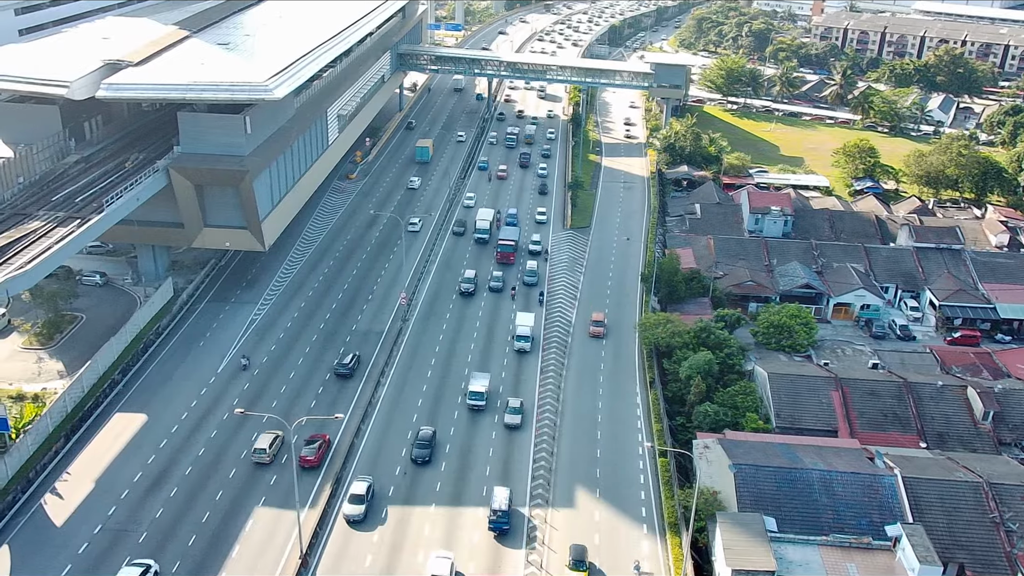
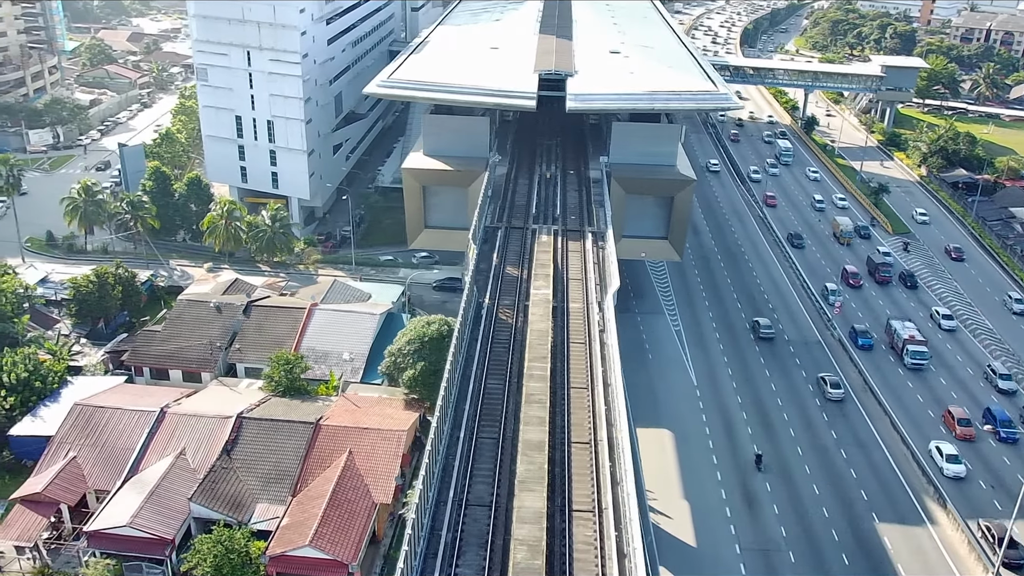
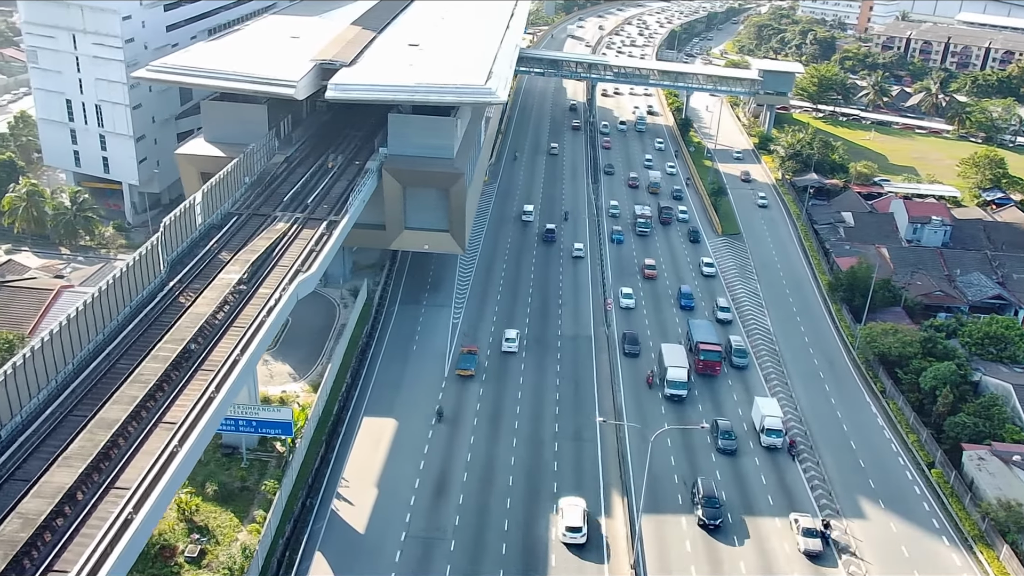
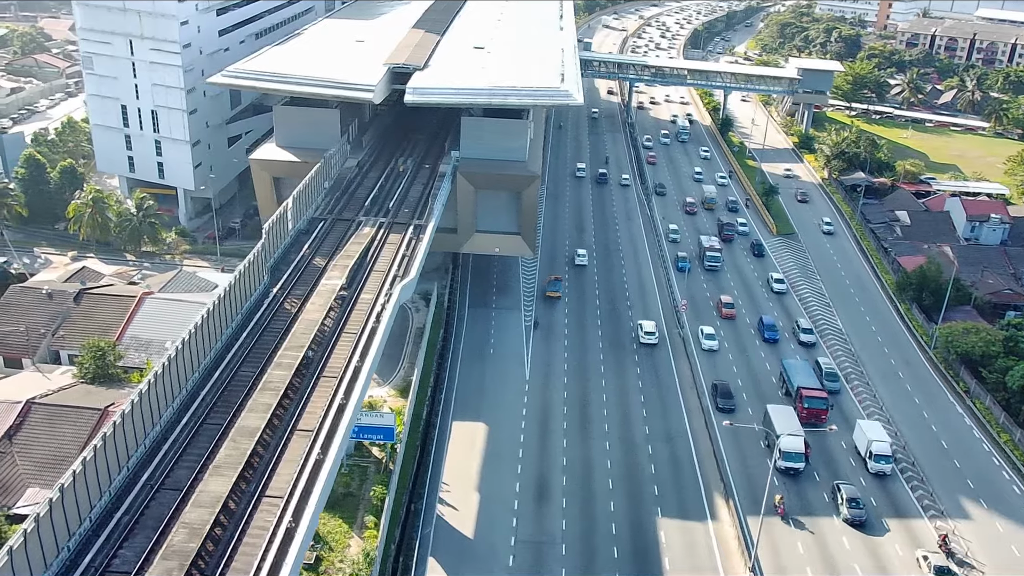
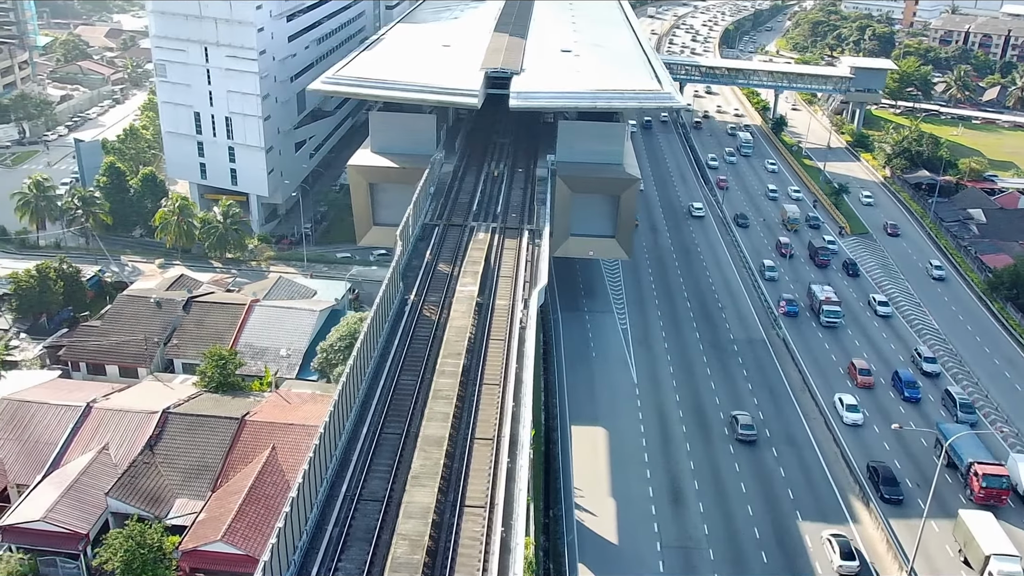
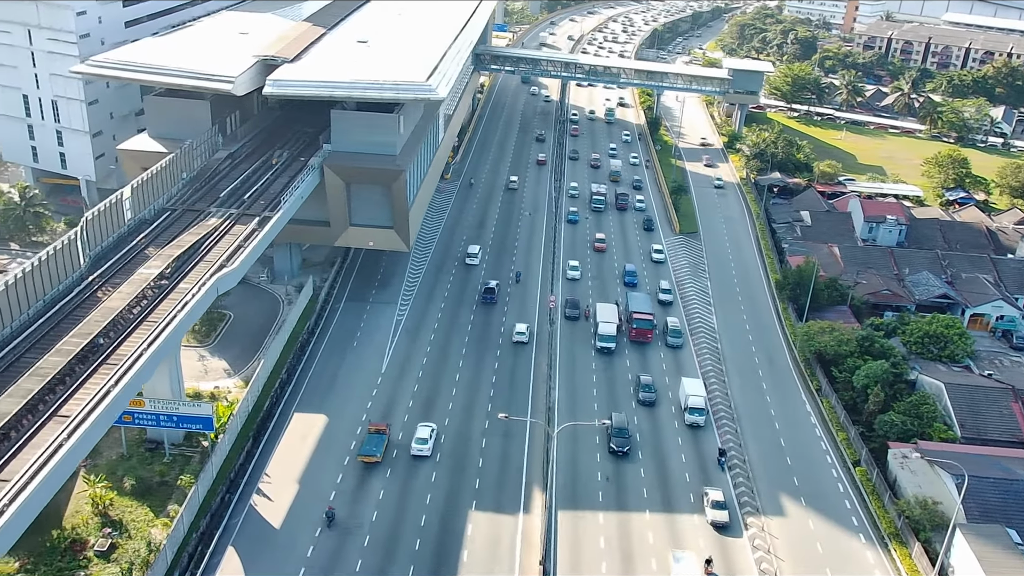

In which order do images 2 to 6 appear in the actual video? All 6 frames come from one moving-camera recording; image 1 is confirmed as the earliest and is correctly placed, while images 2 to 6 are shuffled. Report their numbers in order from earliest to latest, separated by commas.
6, 3, 4, 5, 2
